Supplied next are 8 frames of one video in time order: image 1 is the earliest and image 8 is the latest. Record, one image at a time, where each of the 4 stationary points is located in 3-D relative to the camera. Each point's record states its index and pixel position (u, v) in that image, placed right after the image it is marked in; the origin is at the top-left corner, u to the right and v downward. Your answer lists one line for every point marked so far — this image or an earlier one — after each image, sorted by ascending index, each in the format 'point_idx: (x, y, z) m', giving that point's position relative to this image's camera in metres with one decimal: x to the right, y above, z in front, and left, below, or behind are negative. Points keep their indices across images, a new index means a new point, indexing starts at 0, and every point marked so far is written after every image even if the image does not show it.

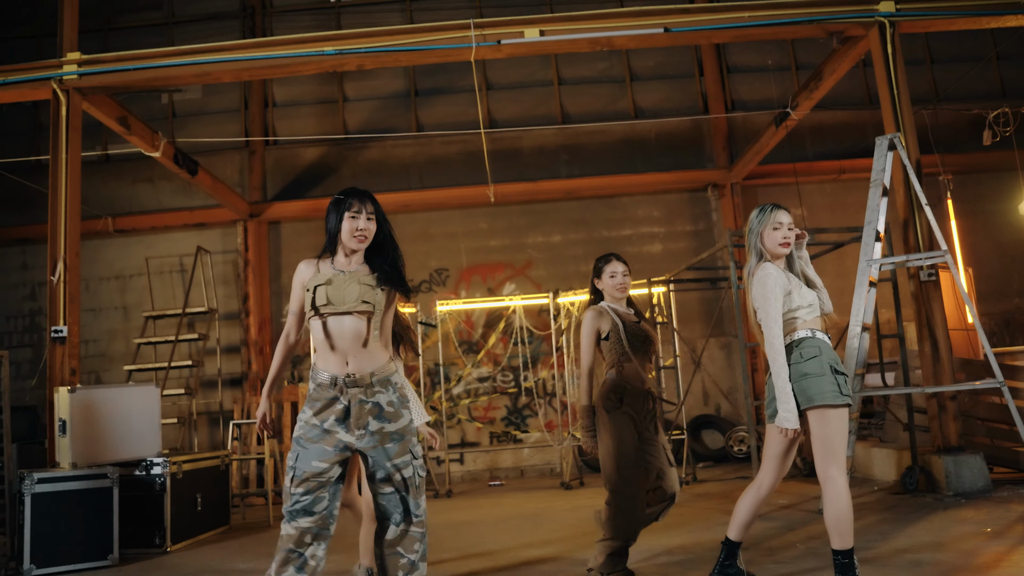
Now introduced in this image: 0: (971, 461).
0: (+2.1, -0.8, +4.9) m
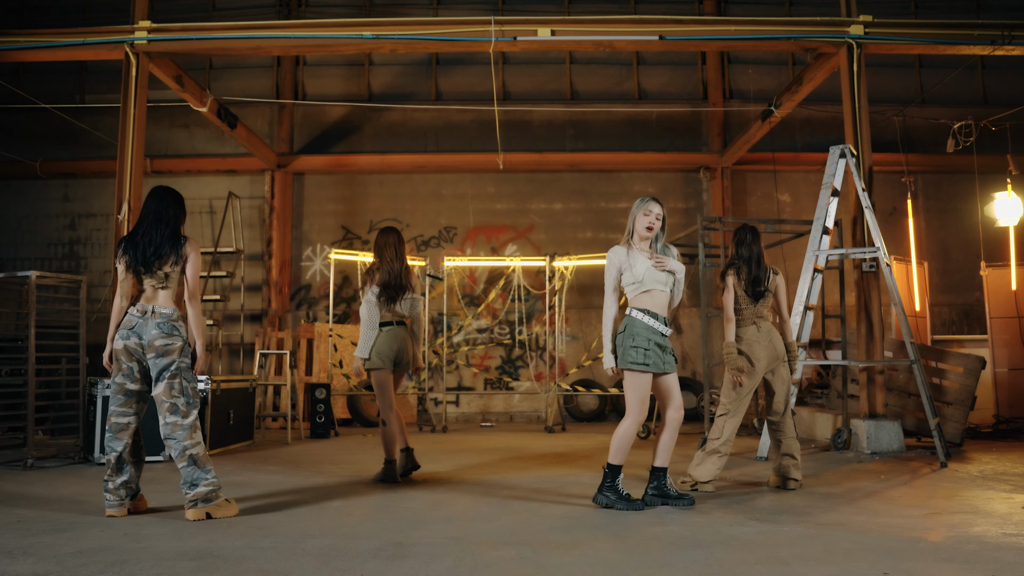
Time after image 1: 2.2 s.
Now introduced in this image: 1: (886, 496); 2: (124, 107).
0: (+2.1, -0.8, +5.8) m
1: (+1.5, -0.8, +4.2) m
2: (-2.4, +1.1, +6.5) m
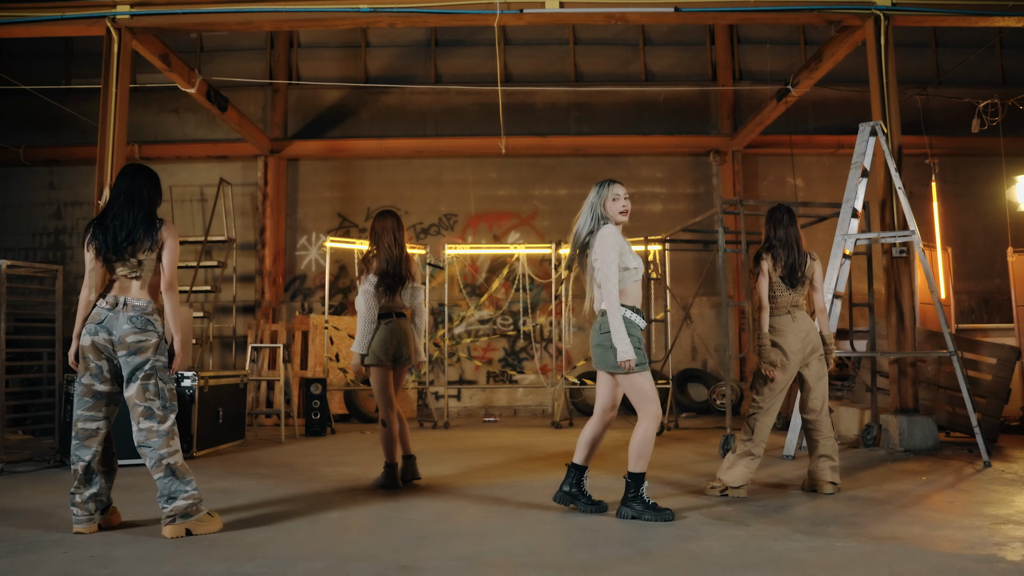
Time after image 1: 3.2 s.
0: (+2.1, -0.7, +5.4) m
1: (+1.5, -0.8, +3.8) m
2: (-2.3, +1.2, +6.1) m
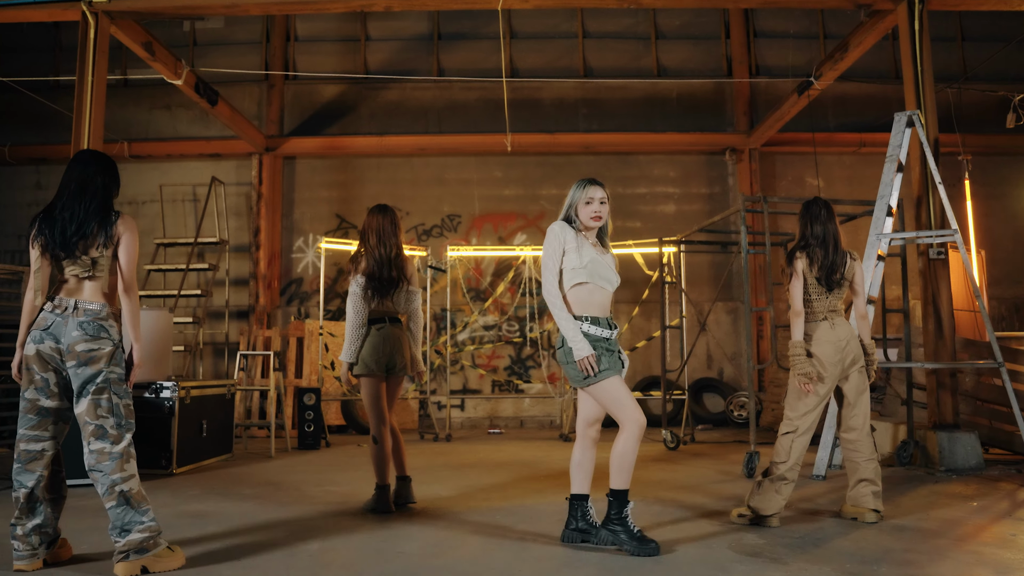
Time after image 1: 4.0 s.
0: (+2.1, -0.7, +5.0) m
1: (+1.5, -0.8, +3.4) m
2: (-2.3, +1.1, +5.6) m
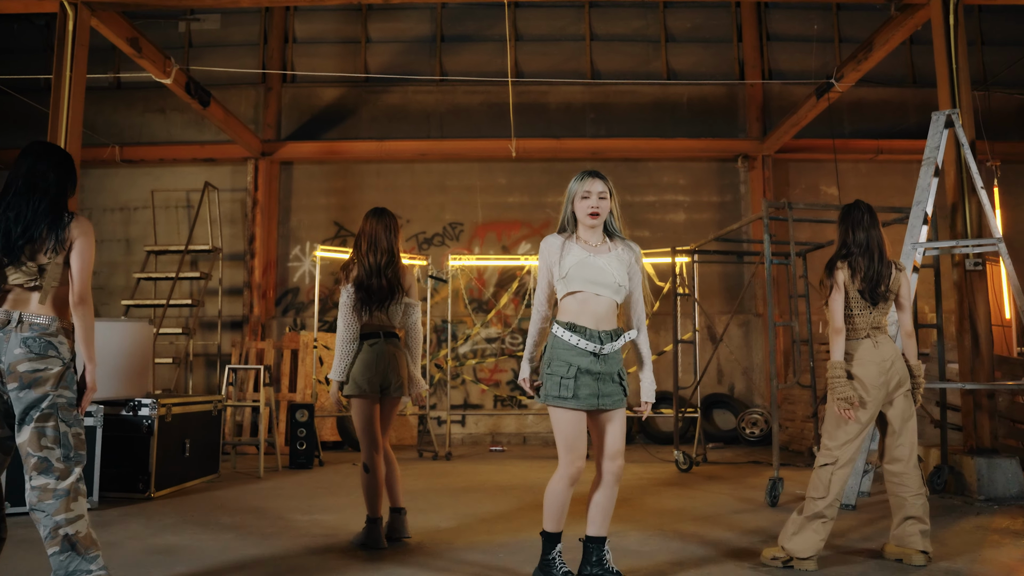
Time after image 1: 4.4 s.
0: (+2.1, -0.8, +4.6) m
1: (+1.6, -0.8, +3.0) m
2: (-2.3, +1.1, +5.3) m
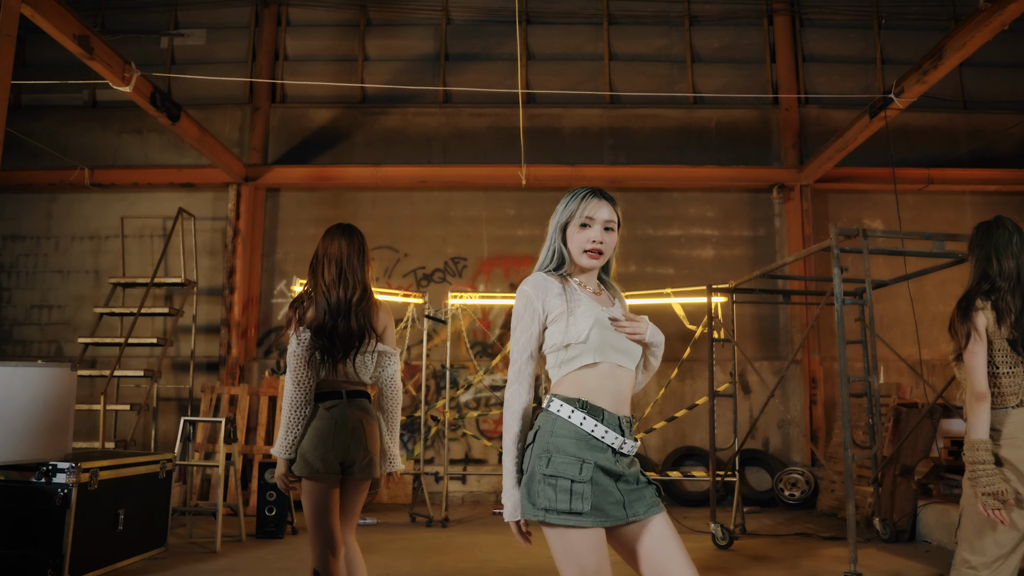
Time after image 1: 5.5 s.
0: (+2.2, -0.9, +3.6) m
1: (+1.6, -0.9, +2.0) m
2: (-2.2, +0.9, +4.4) m
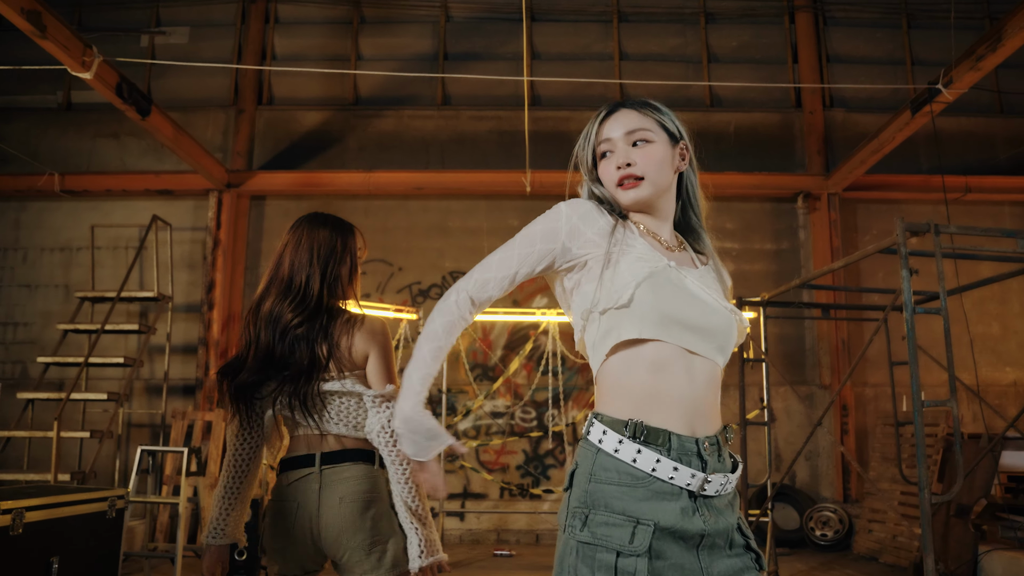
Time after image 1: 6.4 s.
0: (+2.2, -1.0, +2.9) m
1: (+1.6, -0.9, +1.3) m
2: (-2.2, +0.9, +3.8) m
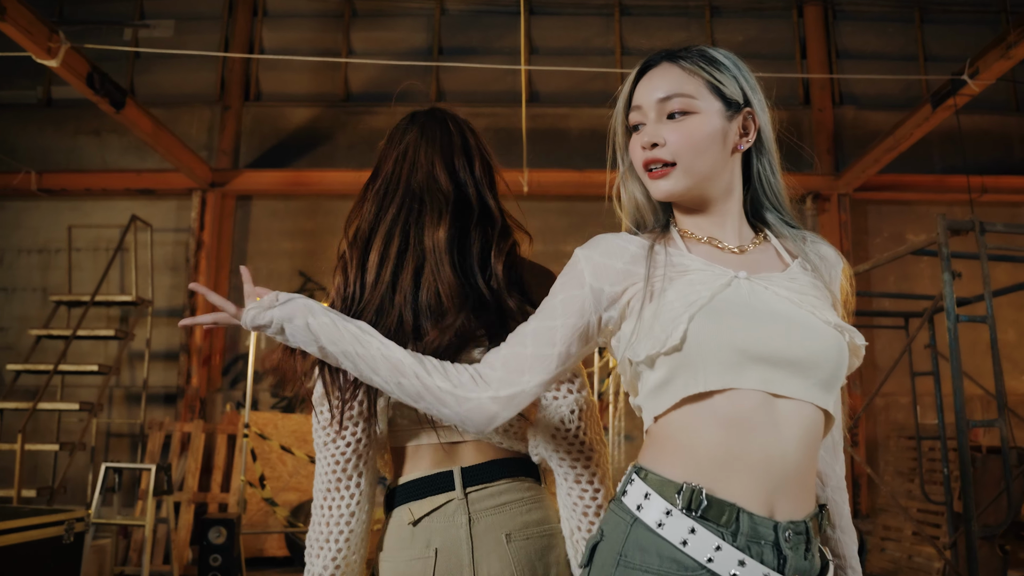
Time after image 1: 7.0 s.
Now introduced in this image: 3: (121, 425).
0: (+2.2, -1.0, +2.6) m
1: (+1.5, -0.9, +1.0) m
2: (-2.2, +0.9, +3.5) m
3: (-2.7, -0.9, +7.2) m
